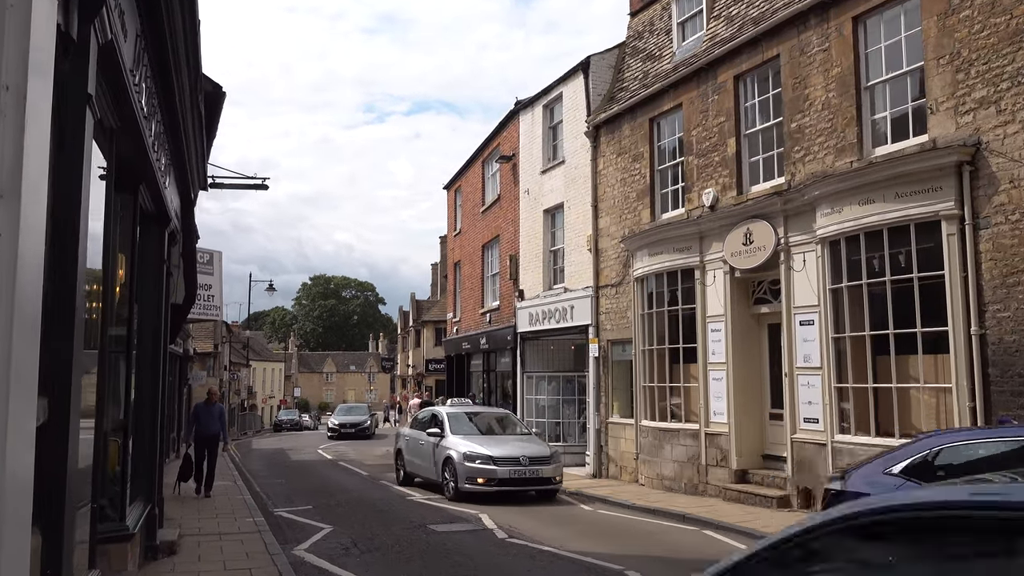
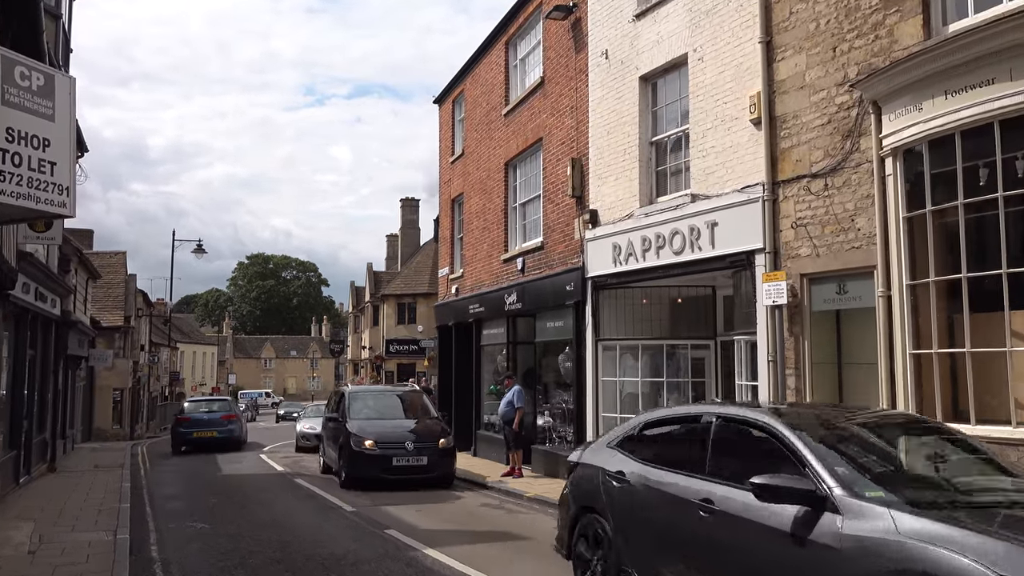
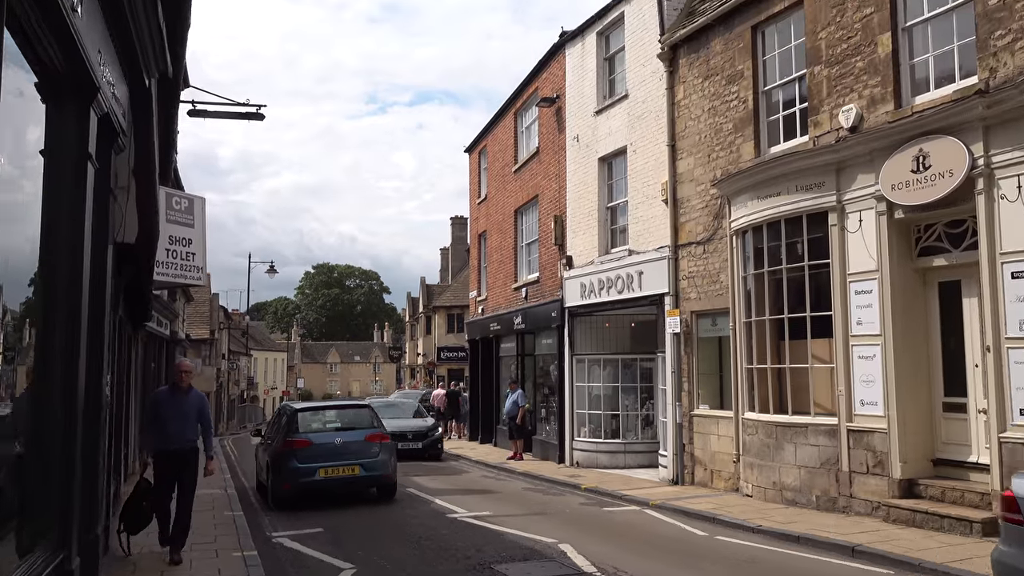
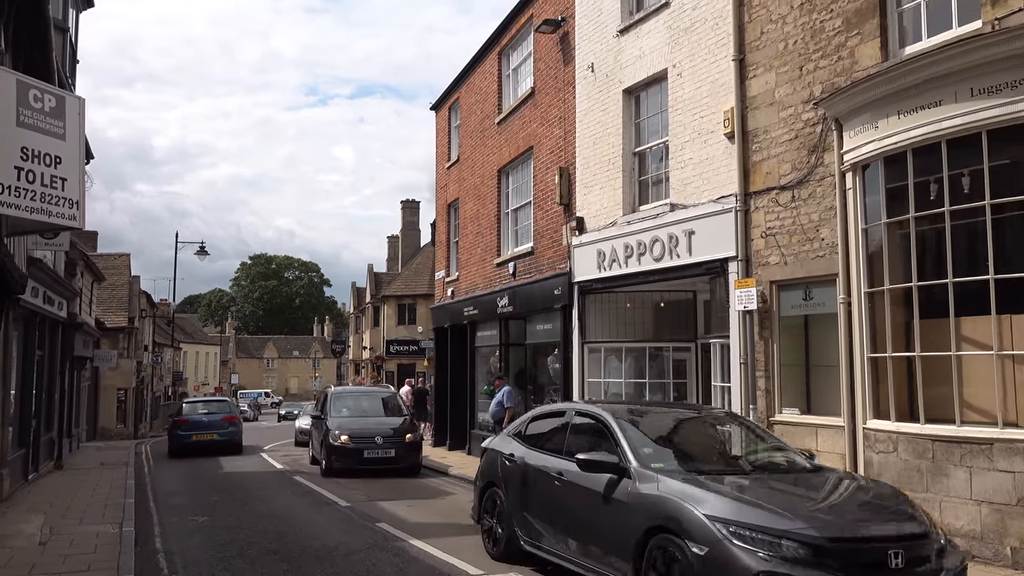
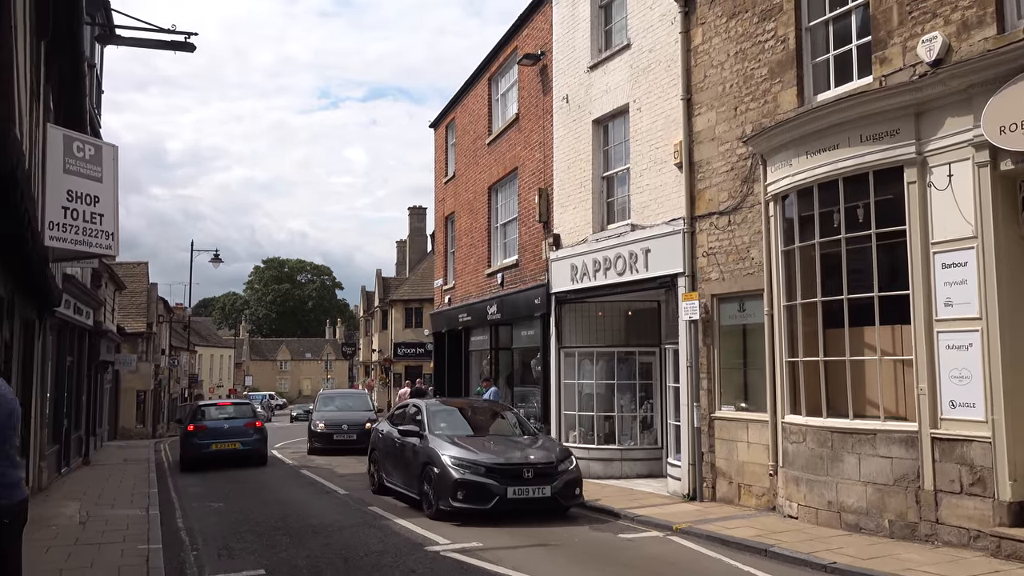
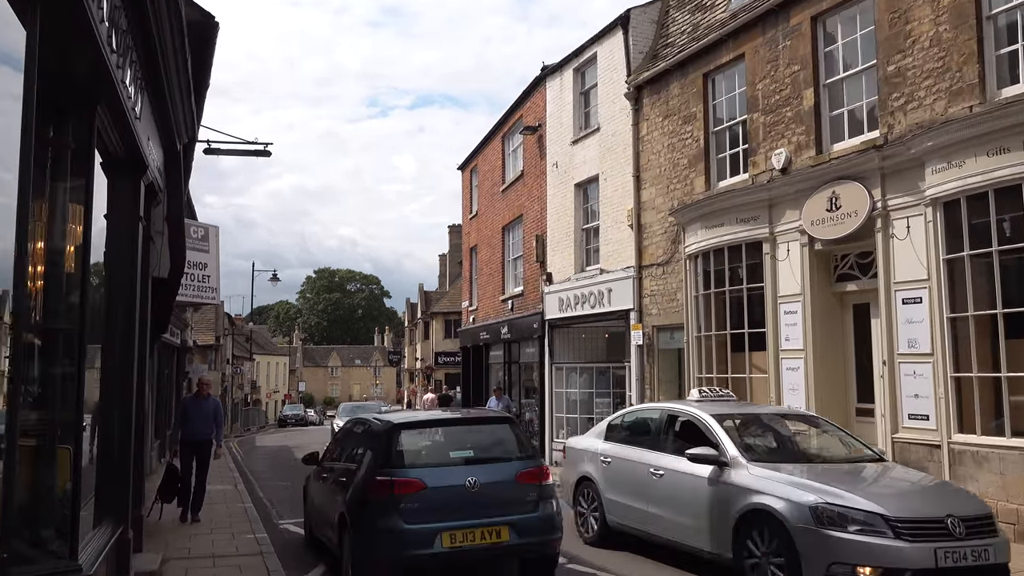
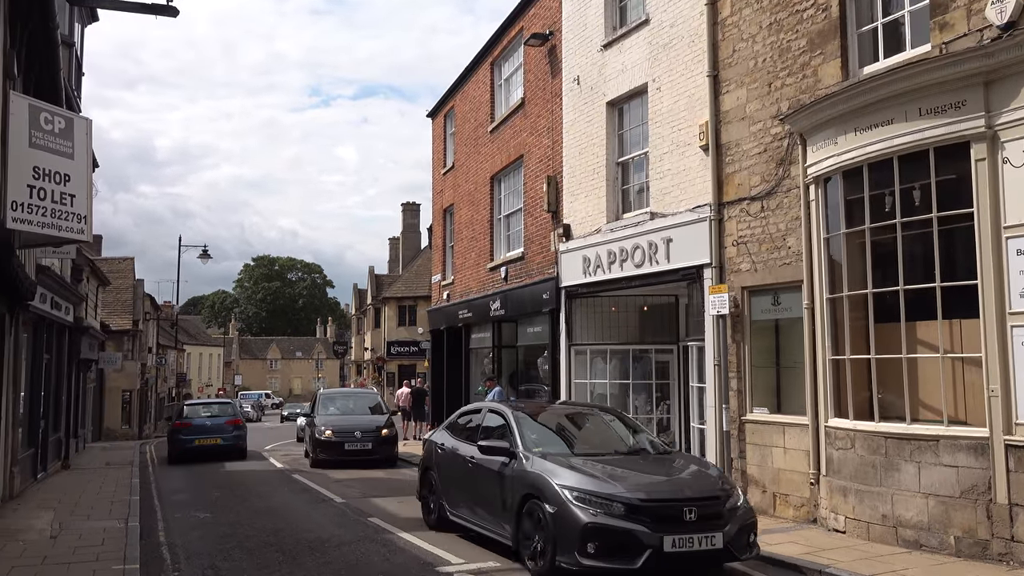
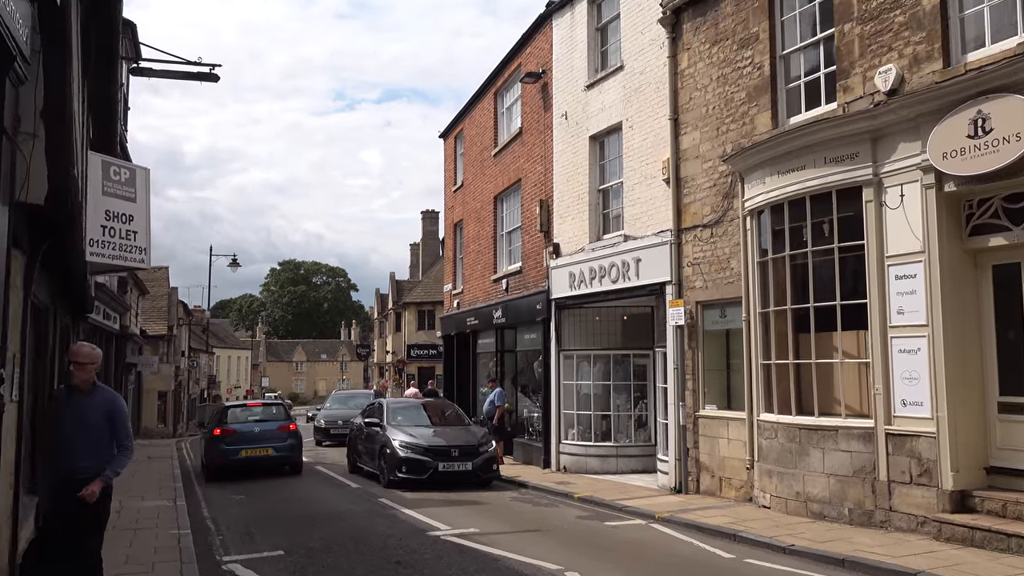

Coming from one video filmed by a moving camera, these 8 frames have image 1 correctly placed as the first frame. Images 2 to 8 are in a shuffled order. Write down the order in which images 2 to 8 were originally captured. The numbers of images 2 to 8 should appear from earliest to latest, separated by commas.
6, 3, 8, 5, 7, 4, 2
